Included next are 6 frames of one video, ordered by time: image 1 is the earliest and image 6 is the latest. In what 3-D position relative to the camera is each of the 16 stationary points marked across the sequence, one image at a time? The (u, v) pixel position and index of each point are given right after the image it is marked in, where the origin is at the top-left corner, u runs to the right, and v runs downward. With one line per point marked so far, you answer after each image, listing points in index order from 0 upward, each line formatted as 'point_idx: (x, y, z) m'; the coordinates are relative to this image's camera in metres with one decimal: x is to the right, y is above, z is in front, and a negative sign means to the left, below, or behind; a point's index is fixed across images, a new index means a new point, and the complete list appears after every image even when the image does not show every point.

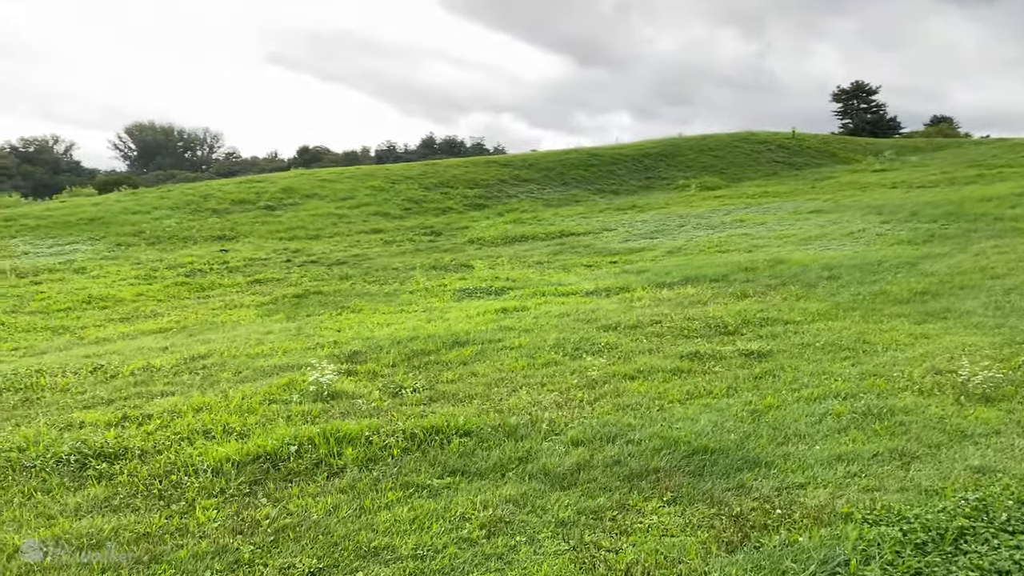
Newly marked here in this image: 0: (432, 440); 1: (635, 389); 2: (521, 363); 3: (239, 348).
0: (-0.4, -0.8, +4.7) m
1: (+0.8, -0.7, +5.7) m
2: (+0.1, -0.6, +6.7) m
3: (-2.7, -0.6, +8.5) m
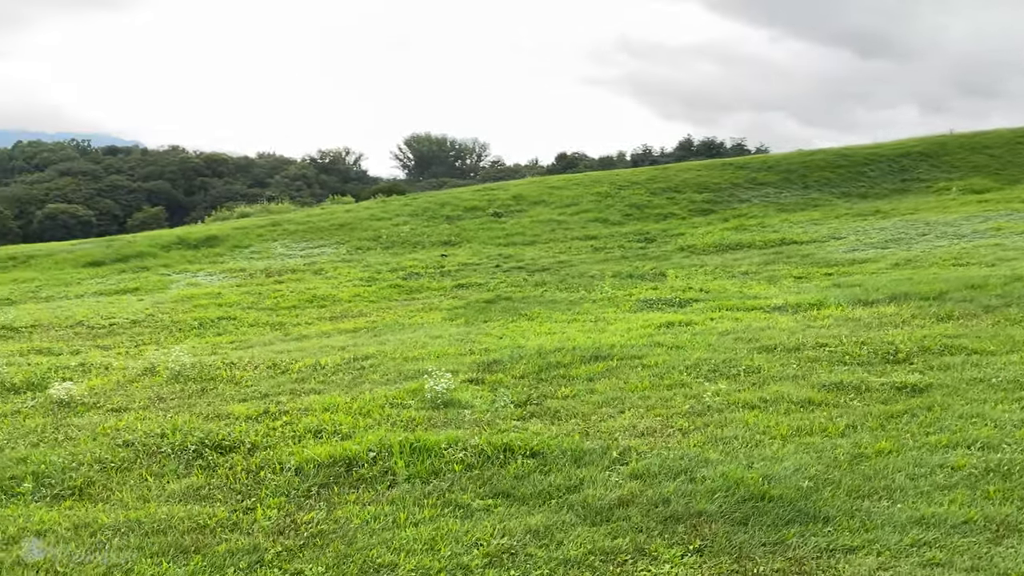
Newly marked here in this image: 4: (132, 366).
0: (-0.1, -0.9, +4.7) m
1: (+1.4, -0.8, +5.2) m
2: (+1.0, -0.7, +6.5) m
3: (-1.1, -0.6, +8.9) m
4: (-3.9, -0.8, +8.9) m
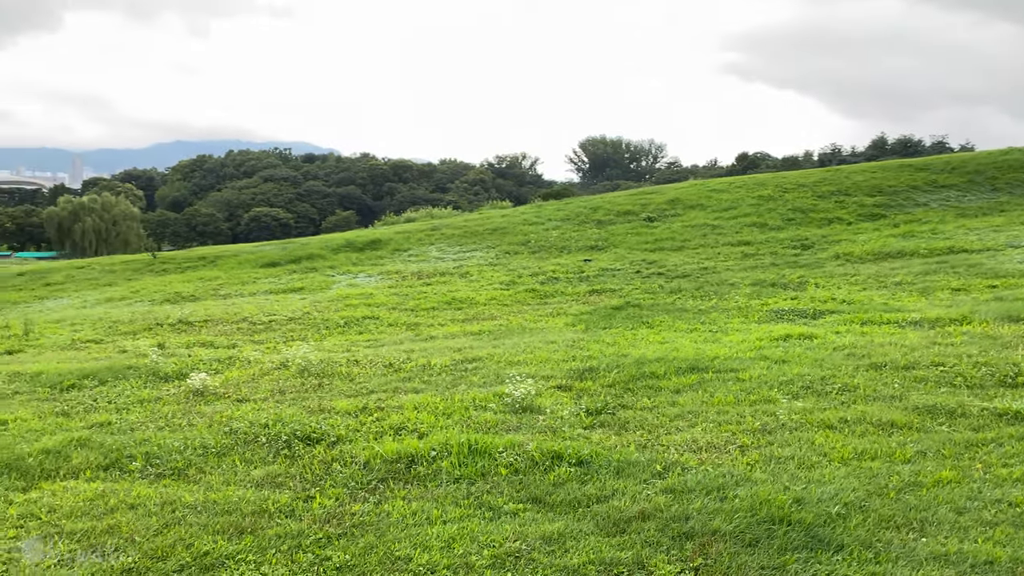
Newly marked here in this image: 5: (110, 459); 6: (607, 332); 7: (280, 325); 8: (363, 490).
0: (+0.2, -1.0, +4.8) m
1: (+1.8, -0.9, +5.0) m
2: (+1.6, -0.8, +6.3) m
3: (0.0, -0.7, +9.2) m
4: (-2.7, -0.8, +9.7) m
5: (-2.6, -1.1, +5.6) m
6: (+1.2, -0.5, +10.6) m
7: (-3.6, -0.6, +13.4) m
8: (-0.8, -1.1, +4.8) m
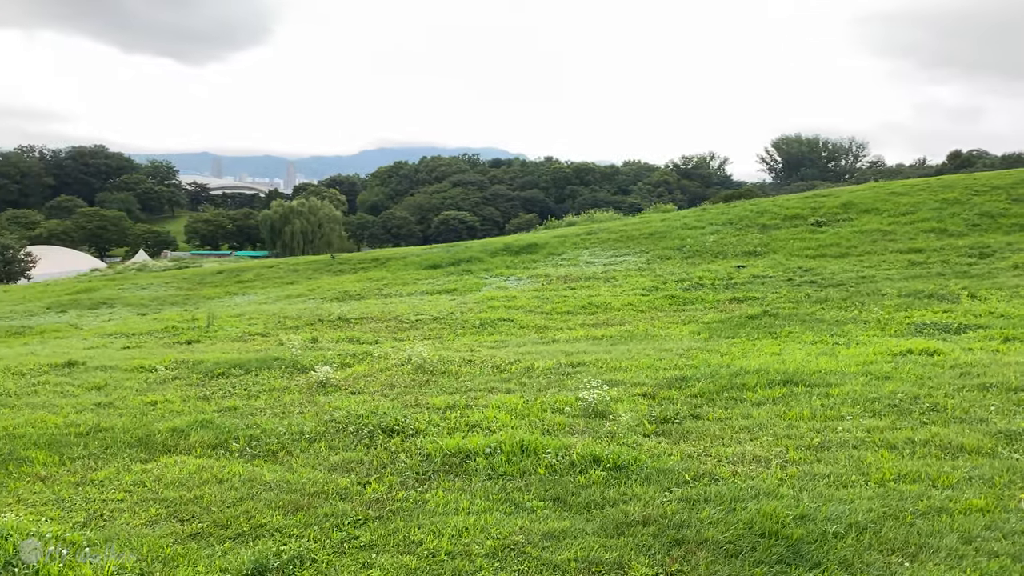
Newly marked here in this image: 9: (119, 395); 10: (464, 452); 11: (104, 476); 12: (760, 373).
0: (+0.4, -1.0, +5.0) m
1: (+2.0, -1.0, +4.9) m
2: (+2.1, -0.9, +6.2) m
3: (+1.2, -0.8, +9.3) m
4: (-1.4, -0.8, +10.4) m
5: (-2.2, -1.1, +6.4) m
6: (+2.6, -0.6, +10.5) m
7: (-1.5, -0.6, +14.2) m
8: (-0.6, -1.2, +5.2) m
9: (-3.8, -1.0, +8.3) m
10: (-0.3, -1.1, +5.6) m
11: (-2.6, -1.2, +5.5) m
12: (+2.2, -0.8, +7.7) m
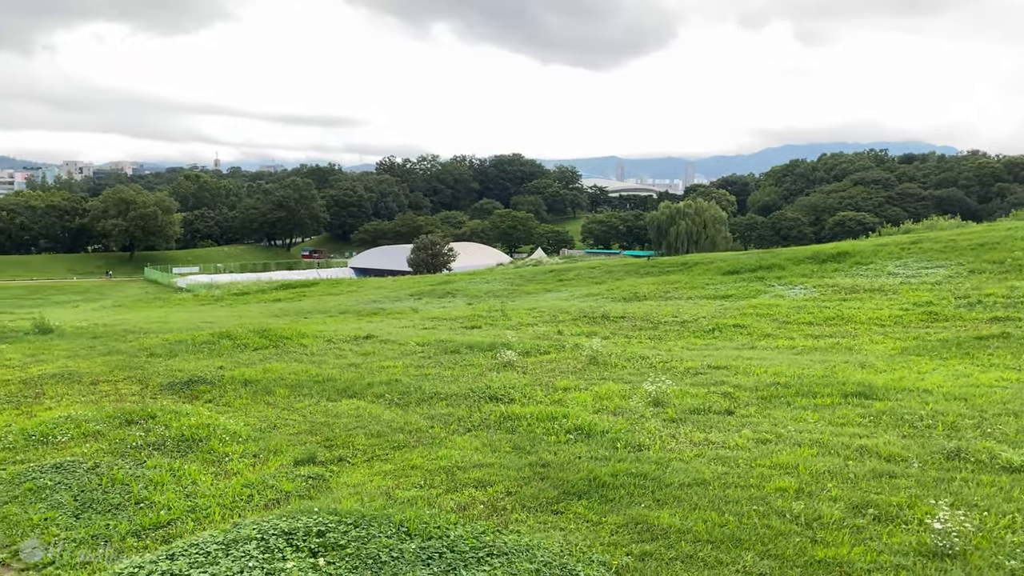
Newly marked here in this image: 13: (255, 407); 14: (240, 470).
0: (+0.4, -1.1, +6.6) m
1: (+1.8, -1.1, +5.8) m
2: (+2.5, -1.0, +6.9) m
3: (+3.0, -0.9, +10.1) m
4: (+1.2, -0.9, +12.3) m
5: (-1.3, -1.1, +9.0) m
6: (+4.8, -0.8, +10.5) m
7: (+2.8, -0.7, +15.7) m
8: (-0.4, -1.2, +7.2) m
9: (-1.9, -1.0, +11.4) m
10: (0.0, -1.1, +7.4) m
11: (-2.1, -1.2, +8.4) m
12: (+3.3, -0.9, +8.3) m
13: (-2.5, -1.2, +8.4) m
14: (-1.9, -1.3, +6.0) m
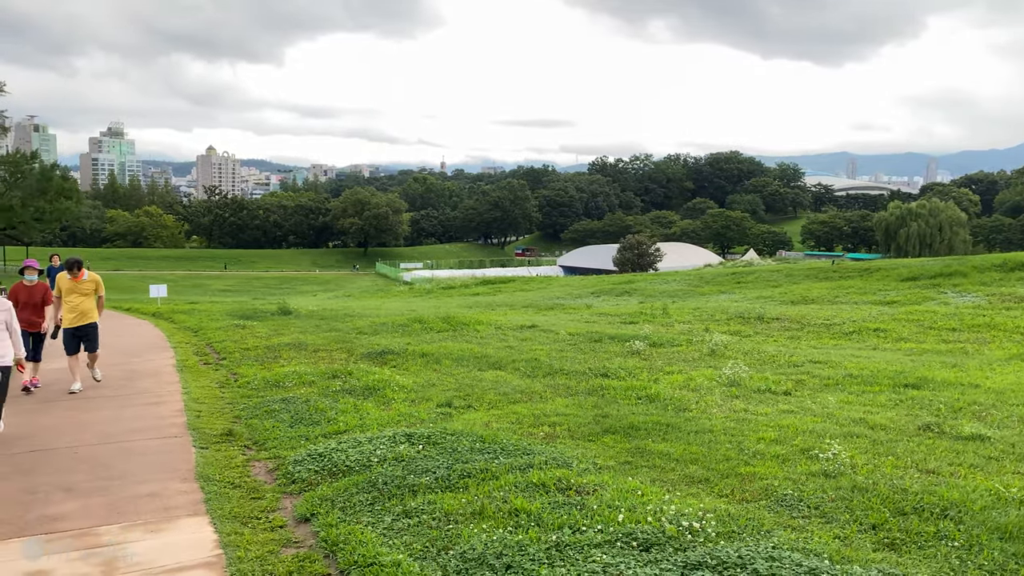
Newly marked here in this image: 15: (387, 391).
0: (+1.3, -1.1, +8.5) m
1: (+2.4, -1.1, +7.4) m
2: (+3.4, -1.1, +8.3) m
3: (+4.6, -1.0, +11.3) m
4: (+3.4, -0.9, +13.8) m
5: (+0.2, -1.0, +11.3) m
6: (+6.5, -1.0, +11.3) m
7: (+5.8, -0.8, +16.8) m
8: (+0.6, -1.2, +9.3) m
9: (+0.2, -0.9, +13.8) m
10: (+1.1, -1.1, +9.4) m
11: (-0.7, -1.1, +10.9) m
12: (+4.5, -1.0, +9.5) m
13: (-1.1, -1.1, +11.0) m
14: (-1.1, -1.2, +8.5) m
15: (-1.4, -1.1, +9.4) m
